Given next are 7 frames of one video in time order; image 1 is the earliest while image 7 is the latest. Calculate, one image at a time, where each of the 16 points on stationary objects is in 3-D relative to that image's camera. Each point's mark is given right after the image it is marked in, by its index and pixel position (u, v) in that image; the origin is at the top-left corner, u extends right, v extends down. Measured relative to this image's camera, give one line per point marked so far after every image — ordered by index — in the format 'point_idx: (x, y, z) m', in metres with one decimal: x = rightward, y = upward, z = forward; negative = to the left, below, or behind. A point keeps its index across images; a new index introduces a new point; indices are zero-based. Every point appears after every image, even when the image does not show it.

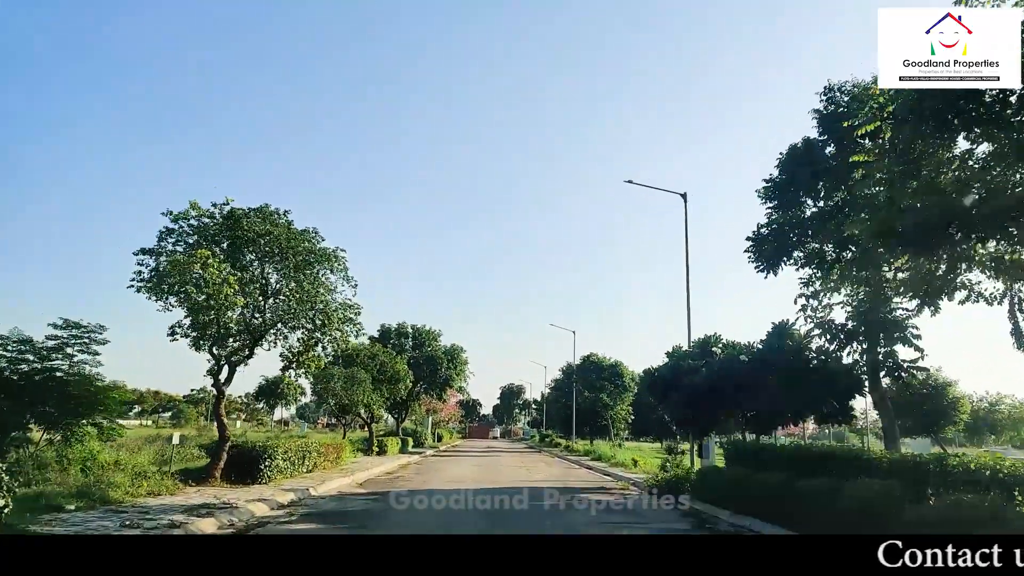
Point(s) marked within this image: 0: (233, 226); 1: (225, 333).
0: (-7.8, +1.8, +15.9) m
1: (-8.1, -1.3, +16.2) m
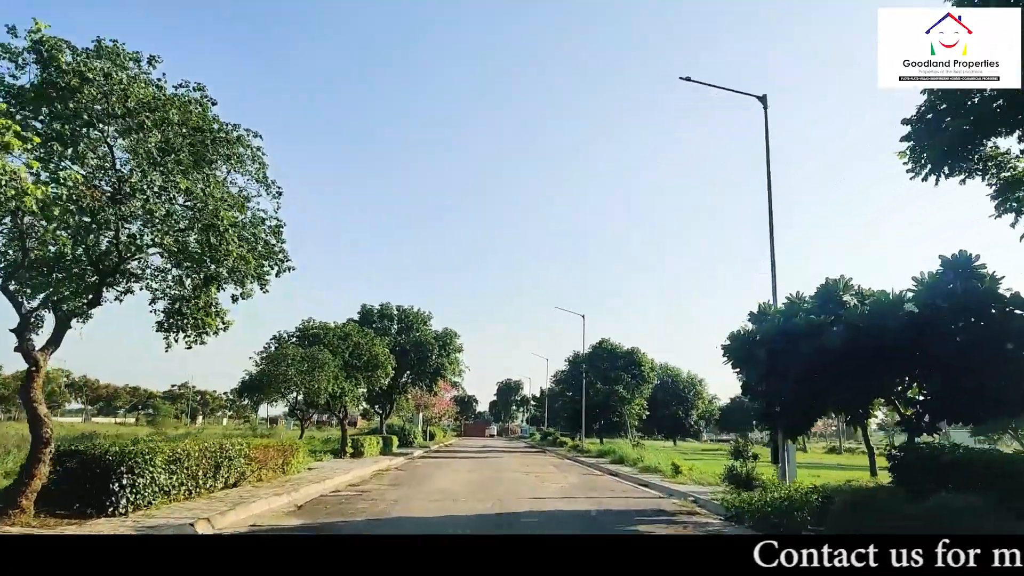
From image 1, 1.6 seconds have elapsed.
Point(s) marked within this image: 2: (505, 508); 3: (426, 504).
0: (-7.5, +3.5, +9.3) m
1: (-7.8, +0.4, +9.5) m
2: (-0.2, -6.4, +16.8) m
3: (-2.6, -6.6, +17.6) m
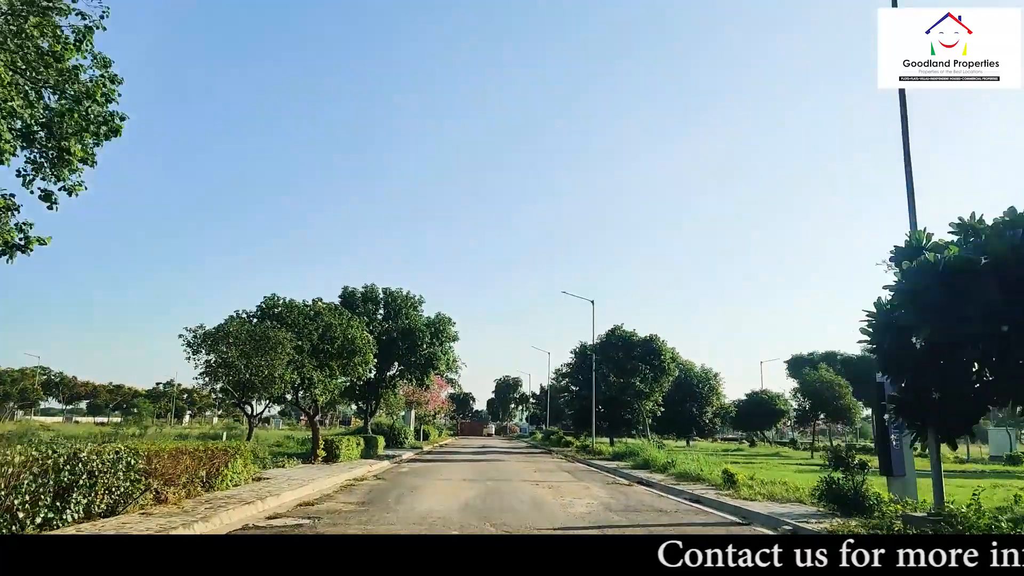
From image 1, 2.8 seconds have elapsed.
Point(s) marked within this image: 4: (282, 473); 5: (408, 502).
0: (-7.2, +4.8, +4.2) m
1: (-7.5, +1.7, +4.4) m
2: (0.0, -5.2, +11.7) m
3: (-2.3, -5.3, +12.5) m
4: (-7.9, -6.3, +19.3) m
5: (-3.0, -6.2, +16.6) m
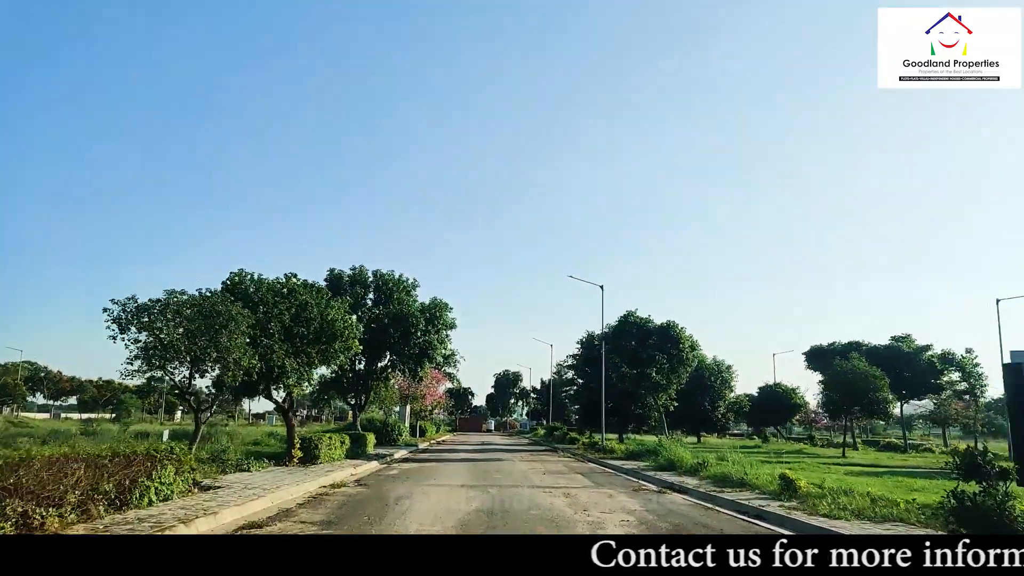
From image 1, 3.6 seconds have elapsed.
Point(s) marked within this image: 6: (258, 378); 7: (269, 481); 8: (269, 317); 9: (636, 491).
0: (-6.9, +5.6, +0.7) m
1: (-7.3, +2.5, +1.0) m
2: (+0.3, -4.3, +8.4) m
3: (-2.1, -4.4, +9.2) m
4: (-7.6, -5.4, +15.9) m
5: (-2.8, -5.3, +13.2) m
6: (-8.8, -3.2, +19.9) m
7: (-7.2, -5.7, +16.7) m
8: (-8.4, -1.0, +19.7) m
9: (+3.8, -6.2, +17.4) m
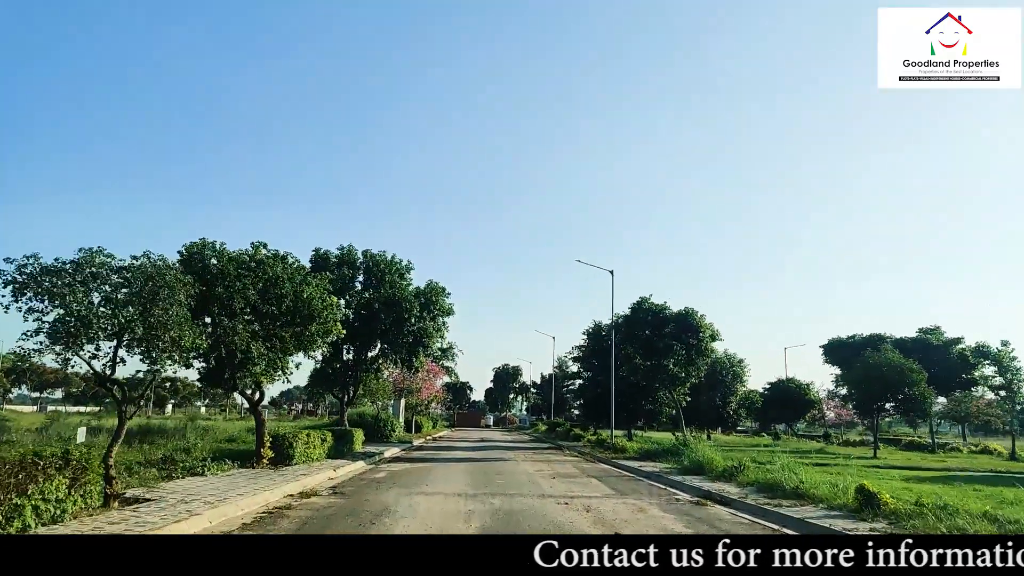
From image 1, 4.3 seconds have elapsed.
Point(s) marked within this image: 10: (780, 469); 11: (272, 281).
0: (-6.6, +6.3, -2.4) m
1: (-7.0, +3.2, -2.1) m
2: (+0.5, -3.5, +5.3) m
3: (-1.9, -3.6, +6.1) m
4: (-7.4, -4.5, +12.9) m
5: (-2.6, -4.5, +10.2) m
6: (-8.6, -2.4, +16.9) m
7: (-7.0, -4.8, +13.7) m
8: (-8.2, -0.2, +16.6) m
9: (+4.0, -5.4, +14.4) m
10: (+8.3, -5.5, +17.5) m
11: (-7.5, +0.2, +17.7) m
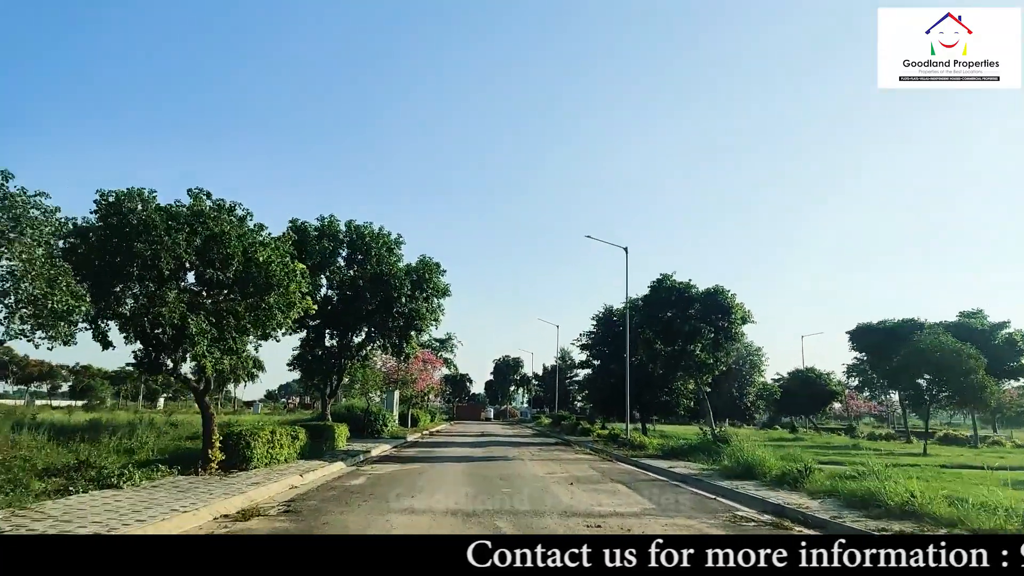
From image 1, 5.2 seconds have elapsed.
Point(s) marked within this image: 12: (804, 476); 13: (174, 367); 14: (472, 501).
0: (-6.4, +7.0, -6.2) m
1: (-6.8, +4.0, -5.8) m
2: (+0.7, -2.7, +1.7) m
3: (-1.6, -2.8, +2.5) m
4: (-7.2, -3.6, +9.2) m
5: (-2.4, -3.6, +6.6) m
6: (-8.4, -1.4, +13.2) m
7: (-6.8, -3.9, +10.1) m
8: (-8.0, +0.8, +12.9) m
9: (+4.2, -4.4, +10.8) m
10: (+8.5, -4.5, +13.9) m
11: (-7.3, +1.2, +14.1) m
12: (+7.5, -4.9, +14.7) m
13: (-8.5, -2.1, +14.5) m
14: (-1.0, -5.1, +13.9) m
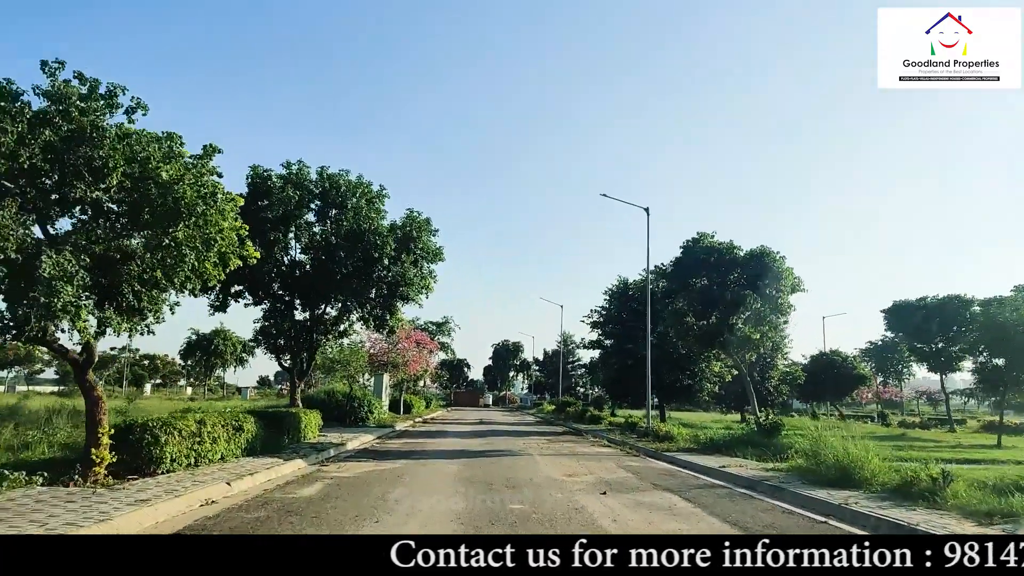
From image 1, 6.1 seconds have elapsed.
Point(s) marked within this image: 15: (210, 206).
0: (-6.1, +7.8, -10.8) m
1: (-6.5, +4.8, -10.4) m
2: (+1.0, -1.7, -2.7) m
3: (-1.4, -1.8, -1.9) m
4: (-7.0, -2.5, +4.8) m
5: (-2.1, -2.6, +2.2) m
6: (-8.1, -0.2, +8.7) m
7: (-6.5, -2.7, +5.7) m
8: (-7.8, +2.0, +8.4) m
9: (+4.4, -3.3, +6.4) m
10: (+8.7, -3.3, +9.6) m
11: (-7.1, +2.5, +9.5) m
12: (+7.7, -3.6, +10.4) m
13: (-8.3, -0.8, +10.1) m
14: (-0.8, -3.8, +9.6) m
15: (-5.8, +1.5, +11.0) m
